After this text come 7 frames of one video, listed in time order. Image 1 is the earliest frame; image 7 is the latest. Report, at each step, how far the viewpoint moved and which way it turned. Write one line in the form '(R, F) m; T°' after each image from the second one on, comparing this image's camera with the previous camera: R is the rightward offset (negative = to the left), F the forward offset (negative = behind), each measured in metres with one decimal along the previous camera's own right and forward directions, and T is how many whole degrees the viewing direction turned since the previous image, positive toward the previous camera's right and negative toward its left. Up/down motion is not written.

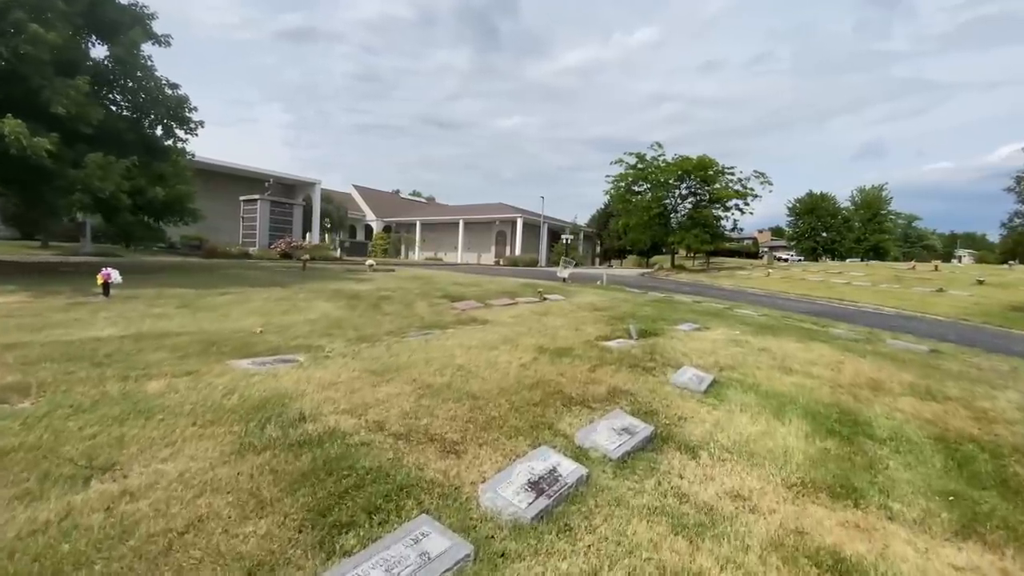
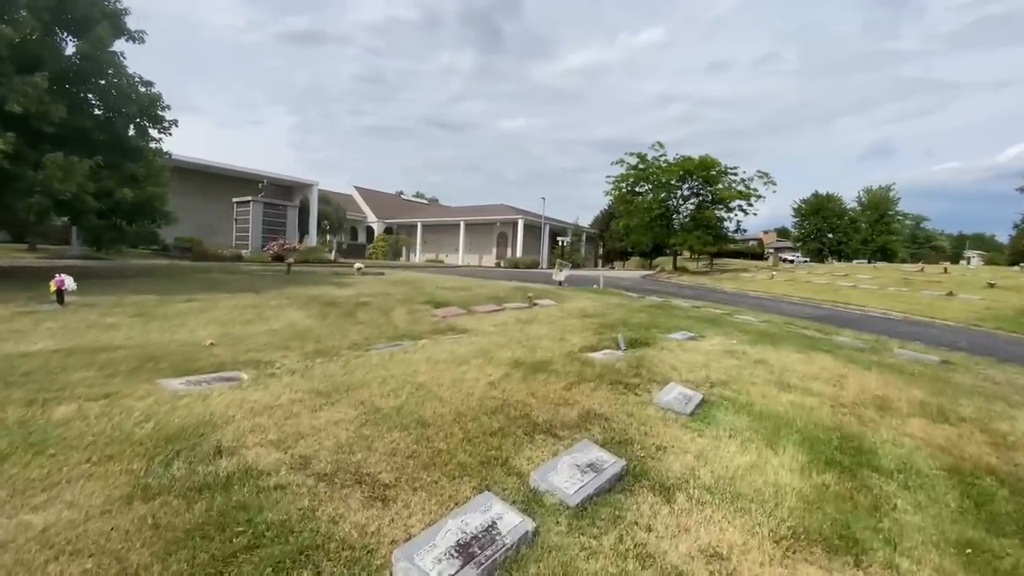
(+0.3, +0.4) m; -1°
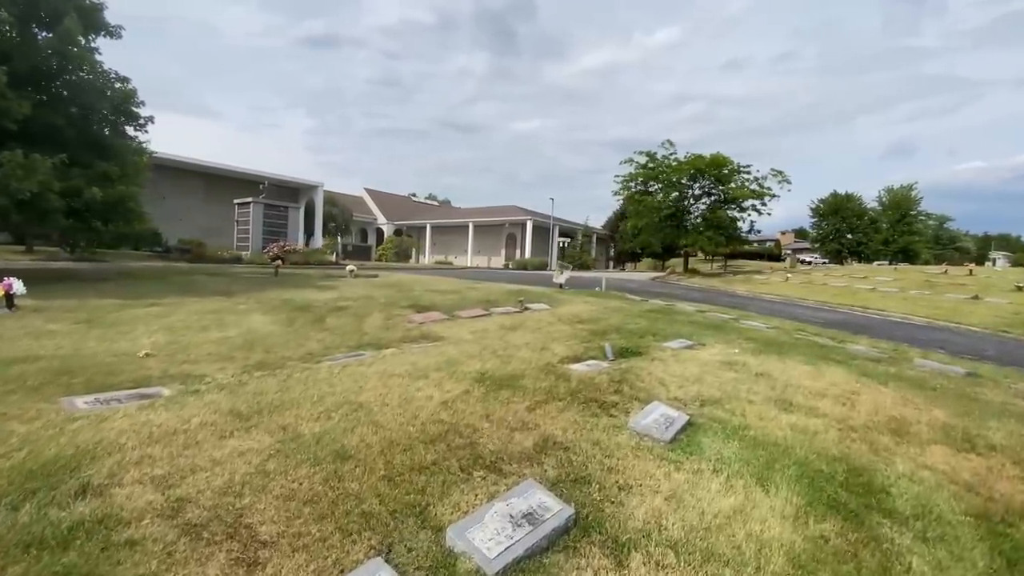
(+0.4, +0.5) m; -2°
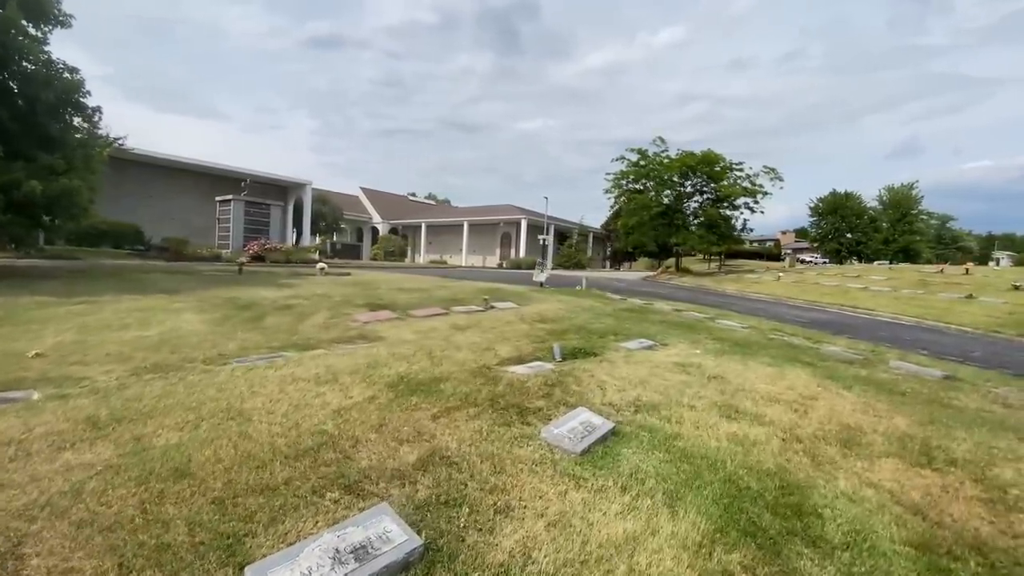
(+0.7, +0.4) m; 0°
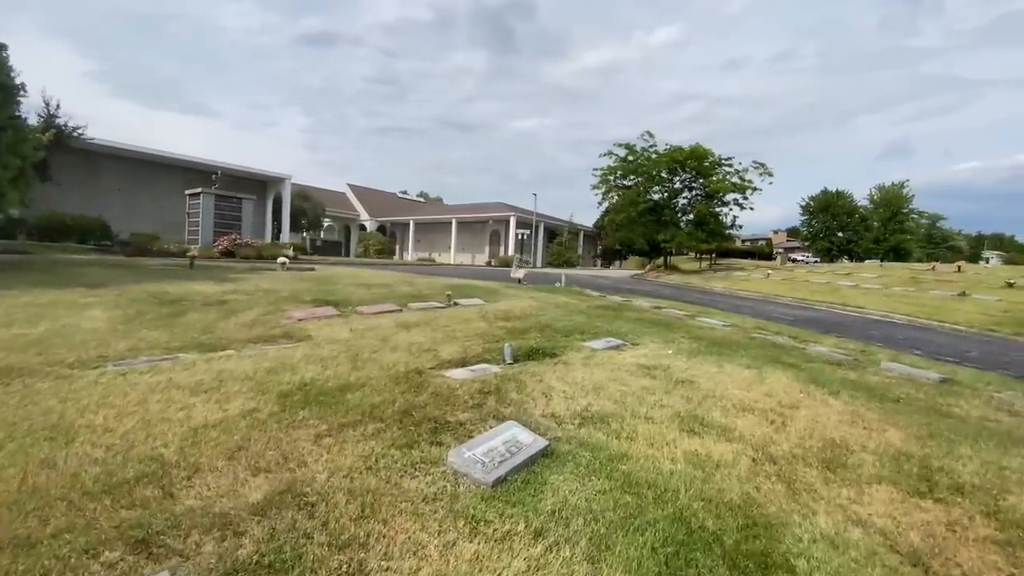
(+0.5, +0.6) m; +1°
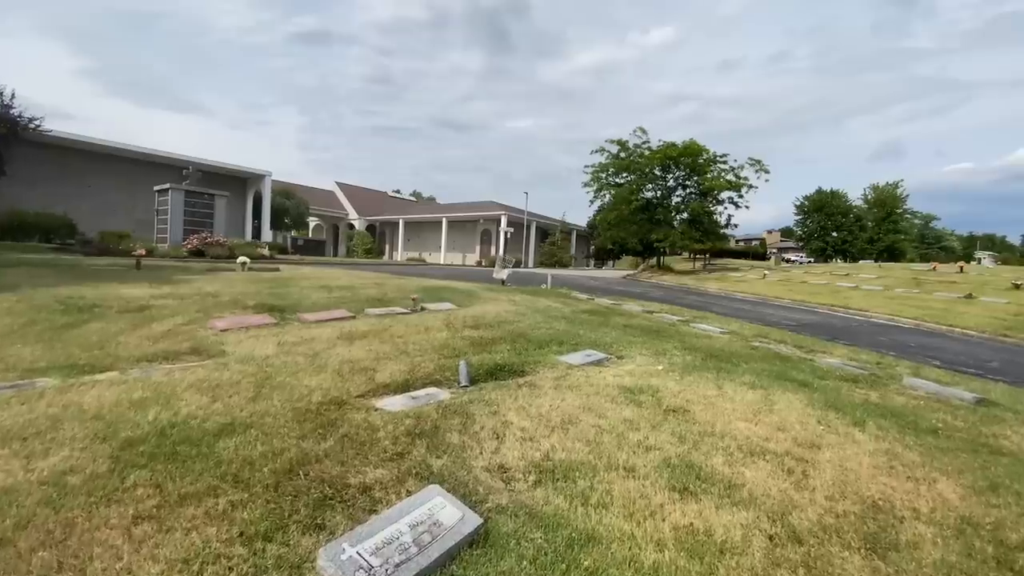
(+0.3, +0.8) m; +1°
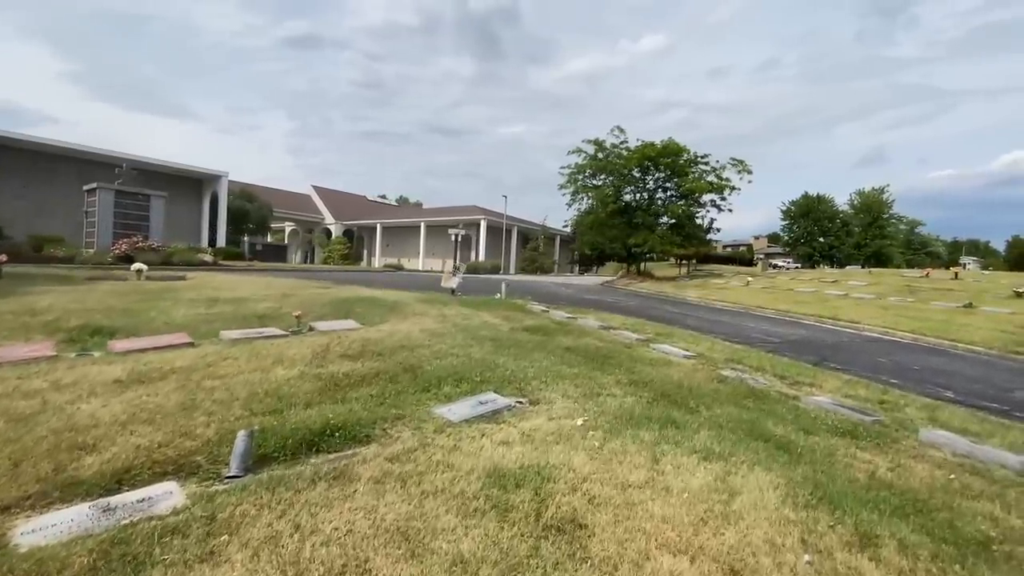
(+0.9, +1.4) m; +1°
